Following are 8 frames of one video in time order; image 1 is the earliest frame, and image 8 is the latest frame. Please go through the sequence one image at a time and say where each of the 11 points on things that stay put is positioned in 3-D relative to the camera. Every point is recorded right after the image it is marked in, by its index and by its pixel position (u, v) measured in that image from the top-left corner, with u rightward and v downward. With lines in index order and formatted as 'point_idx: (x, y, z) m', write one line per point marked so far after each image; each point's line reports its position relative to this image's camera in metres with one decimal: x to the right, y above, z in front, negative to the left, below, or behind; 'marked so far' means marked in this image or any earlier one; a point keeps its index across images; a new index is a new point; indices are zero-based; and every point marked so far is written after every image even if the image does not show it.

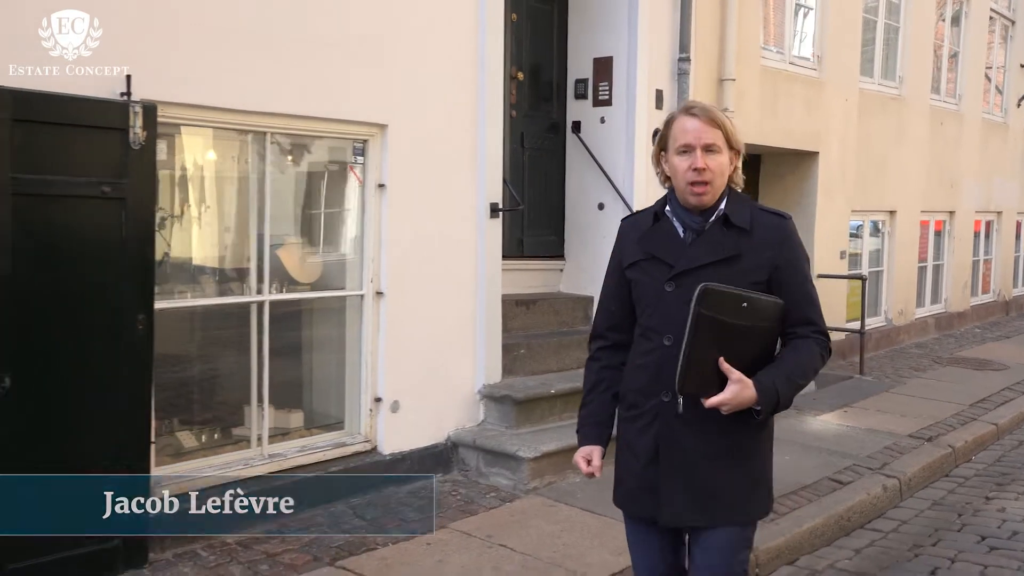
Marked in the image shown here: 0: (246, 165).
0: (-1.2, +0.6, +4.6) m
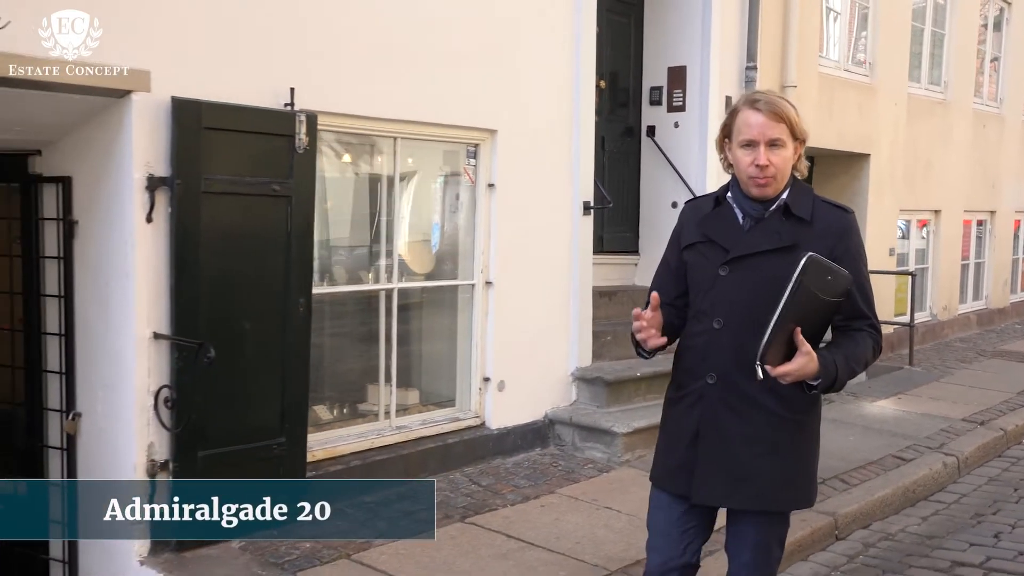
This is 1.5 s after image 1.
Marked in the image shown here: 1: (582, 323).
0: (-0.6, +0.6, +5.1) m
1: (+0.4, -0.2, +6.1) m
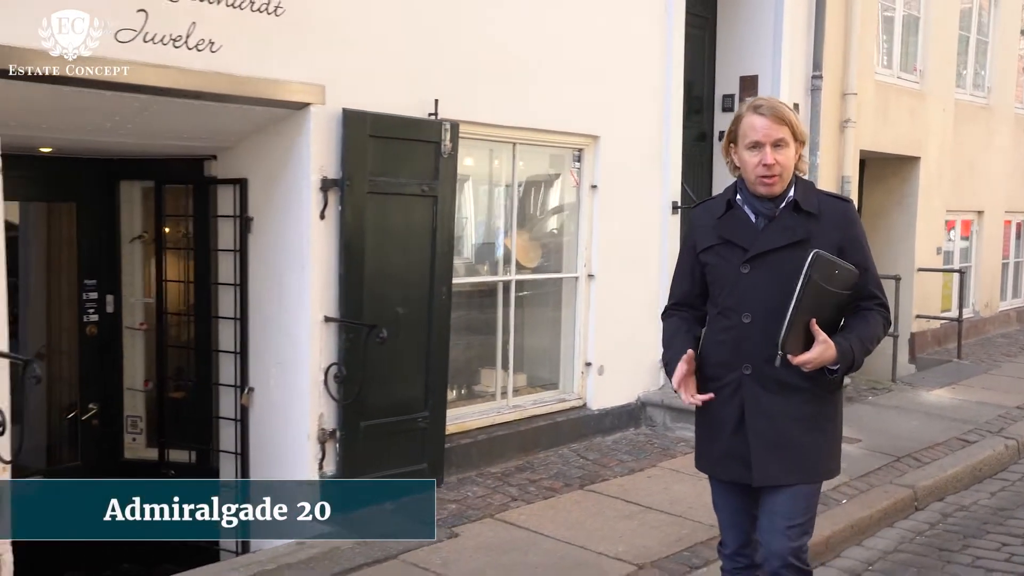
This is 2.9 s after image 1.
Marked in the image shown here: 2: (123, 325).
0: (0.0, +0.7, +5.7) m
1: (+1.0, -0.2, +6.6) m
2: (-2.0, -0.2, +5.2) m
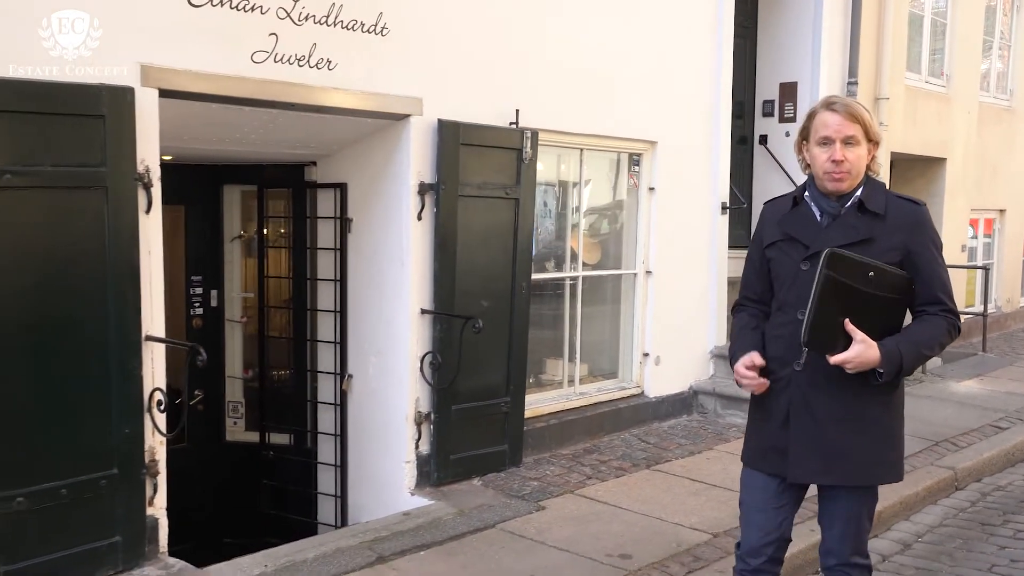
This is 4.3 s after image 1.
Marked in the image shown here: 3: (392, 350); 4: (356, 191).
0: (+0.4, +0.7, +6.1) m
1: (+1.4, -0.1, +7.1) m
2: (-1.6, -0.2, +5.7) m
3: (-0.6, -0.3, +5.0) m
4: (-0.8, +0.5, +5.2) m
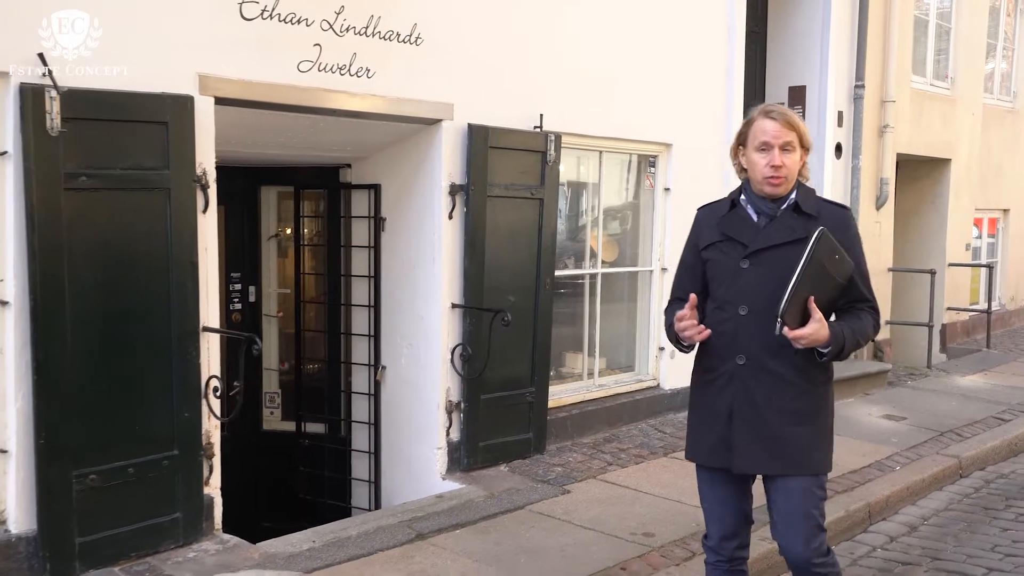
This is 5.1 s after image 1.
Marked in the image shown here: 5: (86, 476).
0: (+0.5, +0.7, +6.4) m
1: (+1.6, -0.1, +7.3) m
2: (-1.5, -0.1, +6.0) m
3: (-0.5, -0.3, +5.3) m
4: (-0.7, +0.5, +5.4) m
5: (-1.6, -0.7, +3.7) m
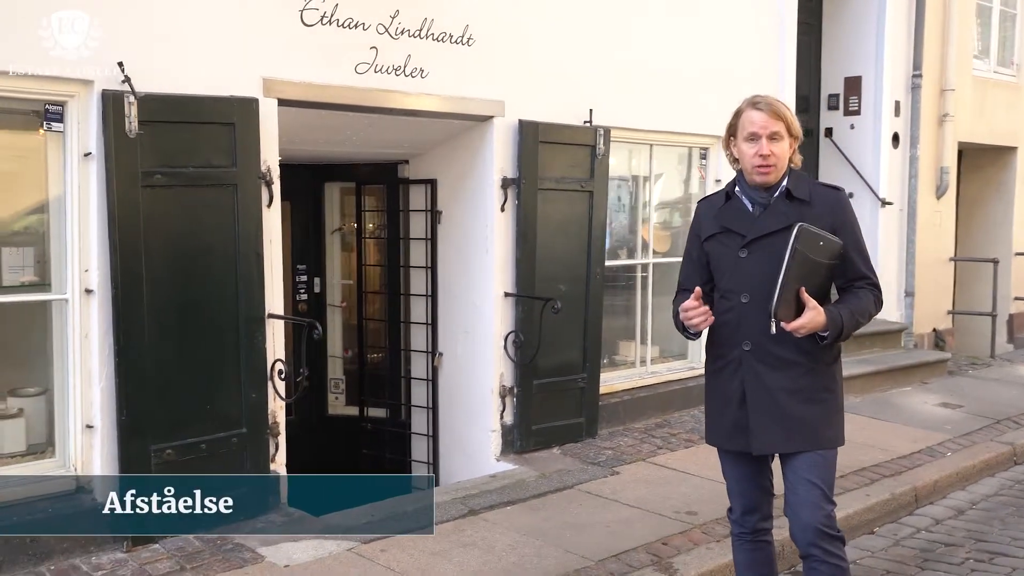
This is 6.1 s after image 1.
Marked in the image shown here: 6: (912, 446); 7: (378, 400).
0: (+0.8, +0.8, +6.5) m
1: (+2.0, 0.0, +7.4) m
2: (-1.1, -0.1, +6.3) m
3: (-0.2, -0.2, +5.6) m
4: (-0.4, +0.6, +5.7) m
5: (-1.4, -0.6, +4.0) m
6: (+2.4, -1.0, +6.2) m
7: (-0.8, -0.7, +6.1) m
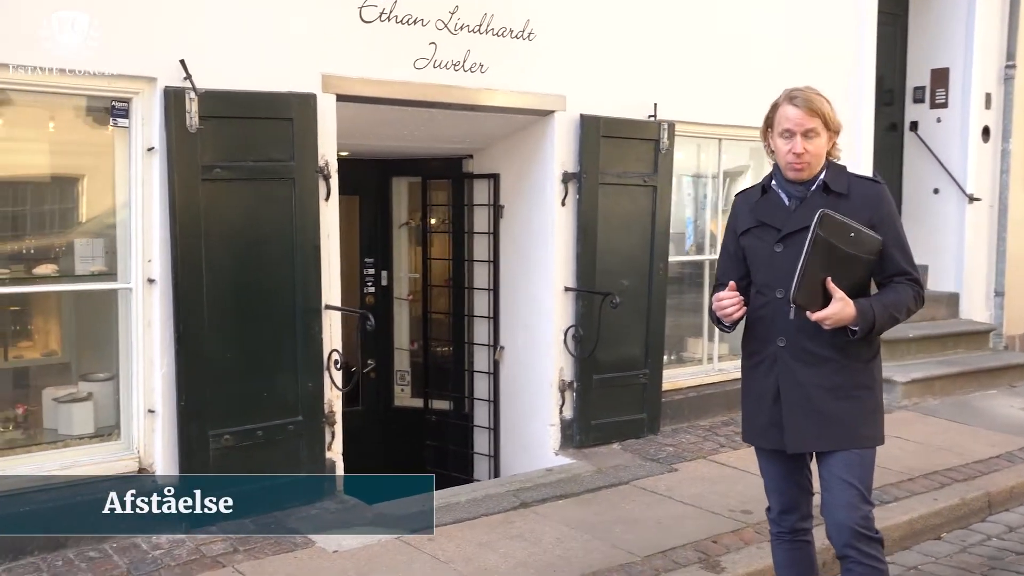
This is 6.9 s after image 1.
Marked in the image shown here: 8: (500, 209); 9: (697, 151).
0: (+1.3, +0.8, +6.5) m
1: (+2.5, 0.0, +7.2) m
2: (-0.7, 0.0, +6.4) m
3: (+0.1, -0.2, +5.6) m
4: (0.0, +0.6, +5.7) m
5: (-1.2, -0.6, +4.2) m
6: (+2.8, -0.9, +5.9) m
7: (-0.4, -0.6, +6.2) m
8: (-0.1, +0.4, +5.8) m
9: (+1.1, +0.9, +6.4) m
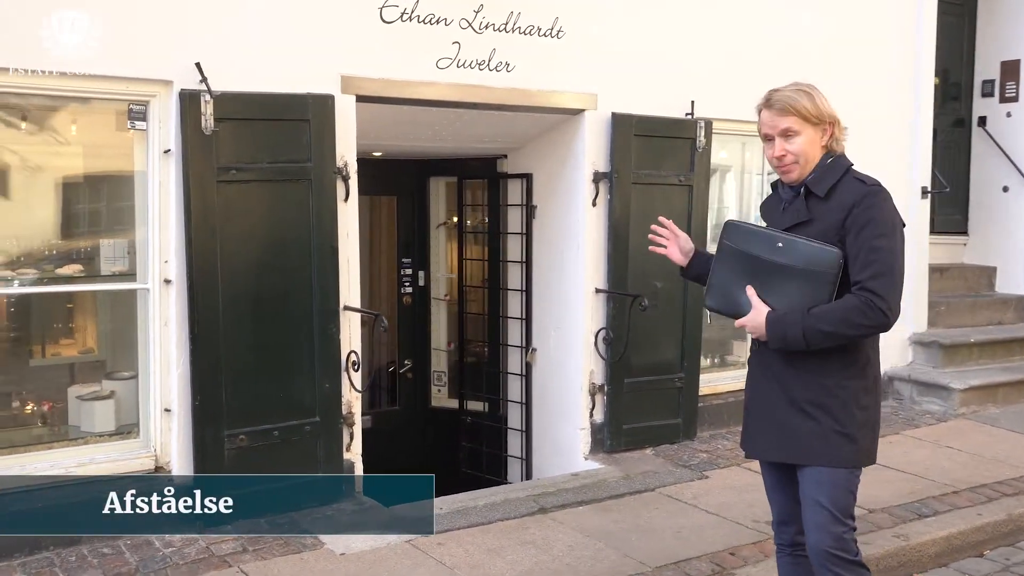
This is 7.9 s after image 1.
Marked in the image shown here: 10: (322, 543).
0: (+1.5, +0.8, +6.3) m
1: (+2.8, 0.0, +6.9) m
2: (-0.5, 0.0, +6.3) m
3: (+0.3, -0.2, +5.5) m
4: (+0.2, +0.6, +5.6) m
5: (-1.1, -0.6, +4.2) m
6: (+3.0, -1.0, +5.6) m
7: (-0.2, -0.6, +6.2) m
8: (+0.1, +0.4, +5.7) m
9: (+1.4, +0.8, +6.2) m
10: (-0.8, -1.0, +4.1) m
